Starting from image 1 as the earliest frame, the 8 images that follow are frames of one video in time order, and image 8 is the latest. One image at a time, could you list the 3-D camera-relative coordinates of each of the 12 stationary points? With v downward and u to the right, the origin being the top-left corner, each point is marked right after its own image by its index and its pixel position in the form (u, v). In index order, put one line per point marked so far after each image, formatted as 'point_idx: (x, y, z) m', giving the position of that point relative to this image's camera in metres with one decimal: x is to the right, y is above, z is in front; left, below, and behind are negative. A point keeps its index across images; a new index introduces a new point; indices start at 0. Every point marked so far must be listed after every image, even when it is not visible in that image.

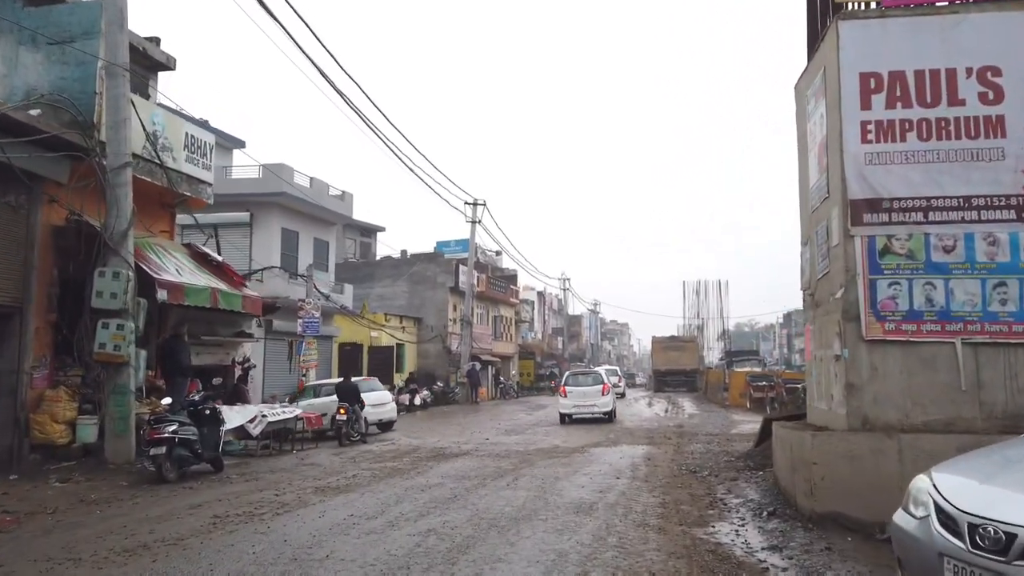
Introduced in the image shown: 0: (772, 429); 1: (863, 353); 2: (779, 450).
0: (+4.1, -2.3, +11.9) m
1: (+3.4, -0.6, +7.1) m
2: (+3.1, -1.9, +8.5) m
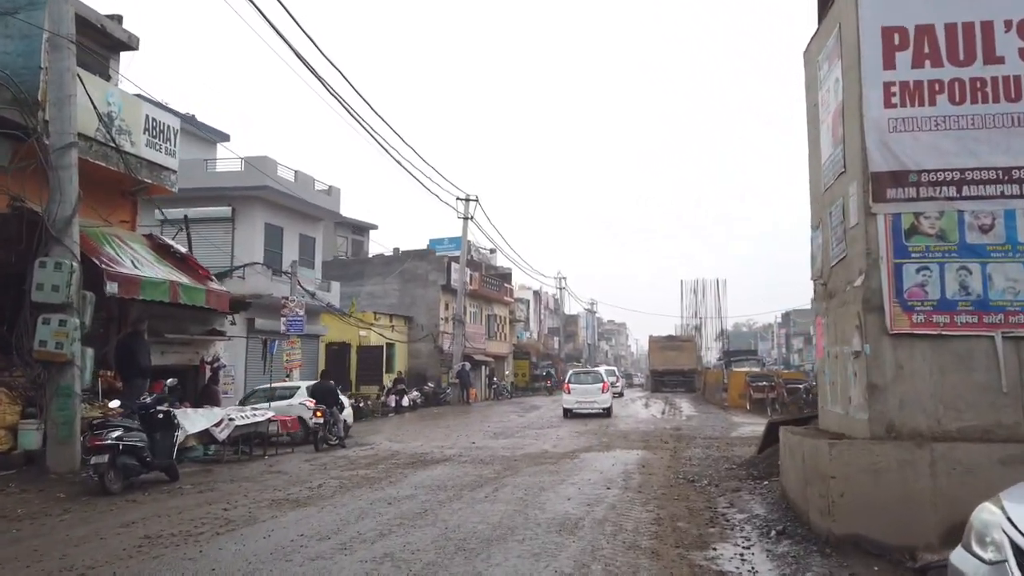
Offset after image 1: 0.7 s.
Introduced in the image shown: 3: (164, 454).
0: (+3.8, -2.2, +10.9) m
1: (+3.2, -0.5, +6.1) m
2: (+2.9, -1.8, +7.5) m
3: (-5.1, -2.4, +10.7) m
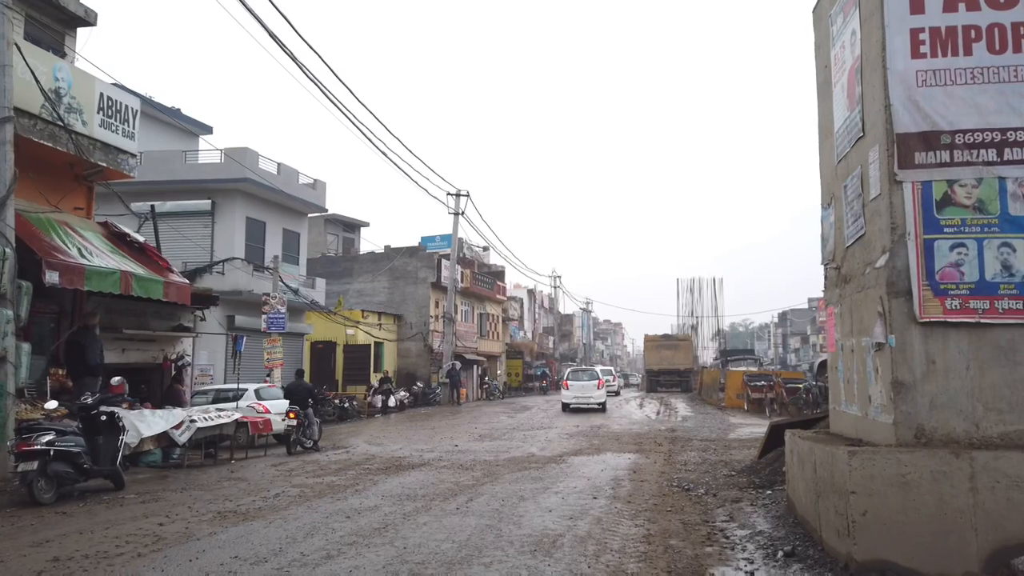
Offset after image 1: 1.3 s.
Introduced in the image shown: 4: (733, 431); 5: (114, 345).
0: (+3.5, -2.0, +10.0) m
1: (+2.9, -0.4, +5.2) m
2: (+2.6, -1.6, +6.6) m
3: (-5.4, -2.3, +9.7) m
4: (+5.7, -3.7, +18.6) m
5: (-7.5, -1.1, +13.8) m
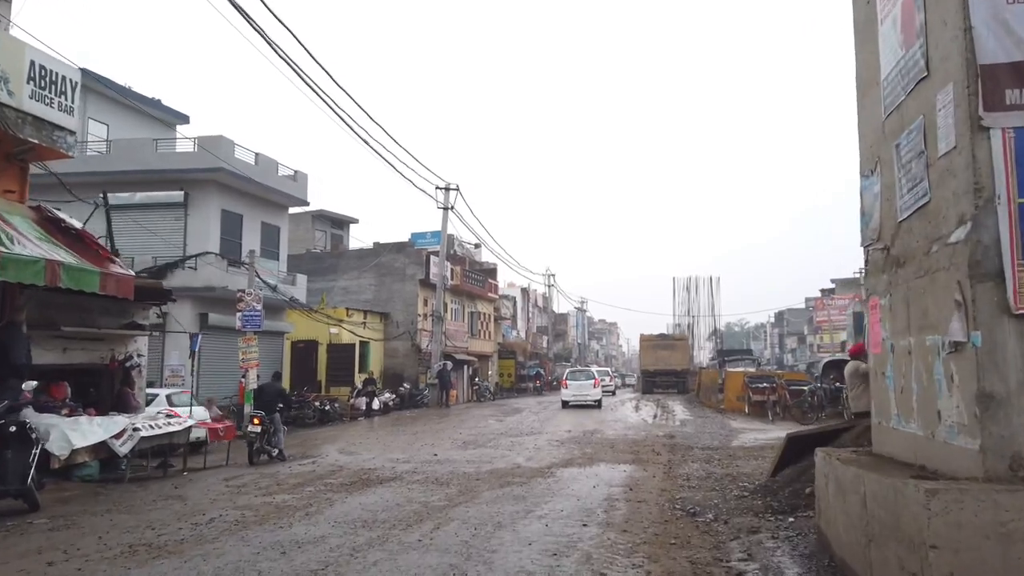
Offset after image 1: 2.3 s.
0: (+3.3, -1.9, +8.7) m
1: (+2.7, -0.3, +3.9) m
2: (+2.3, -1.5, +5.3) m
3: (-5.7, -2.2, +8.3) m
4: (+5.3, -3.5, +17.3) m
5: (-7.8, -1.0, +12.4) m
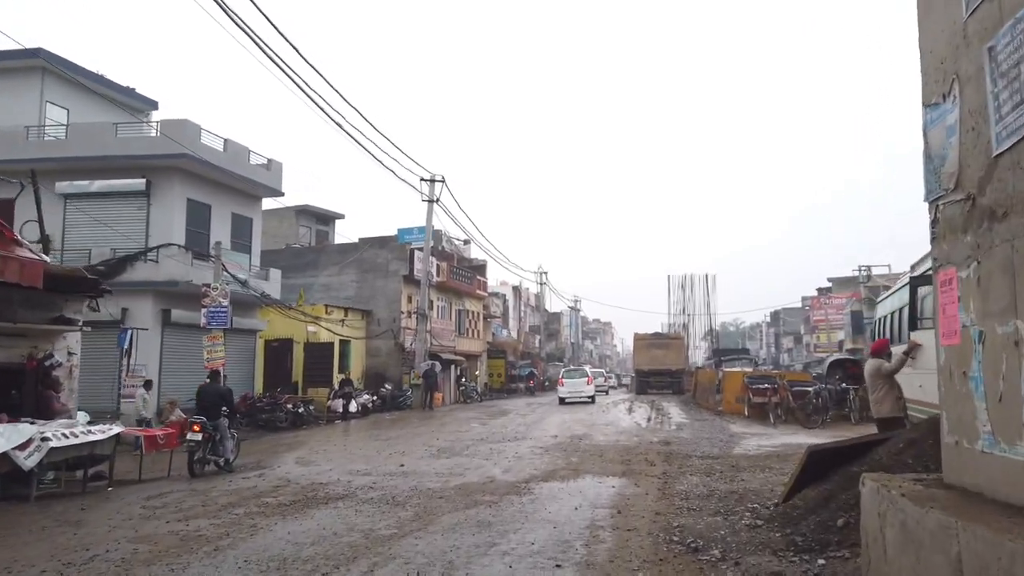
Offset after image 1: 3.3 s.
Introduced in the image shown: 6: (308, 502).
0: (+2.9, -1.8, +7.1) m
1: (+2.3, -0.1, +2.3) m
2: (+2.0, -1.4, +3.7) m
3: (-6.0, -2.0, +6.7) m
4: (+4.9, -3.4, +15.8) m
5: (-8.2, -0.8, +10.8) m
6: (-2.6, -2.7, +9.1) m
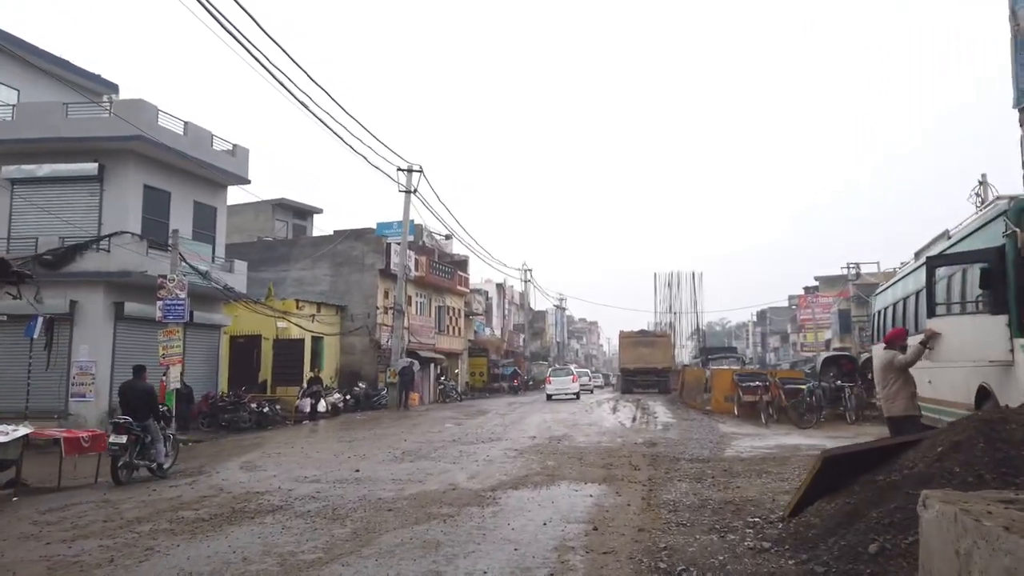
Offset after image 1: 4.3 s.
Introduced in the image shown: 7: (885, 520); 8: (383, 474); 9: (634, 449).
0: (+2.5, -1.5, +5.9) m
1: (+2.0, +0.2, +1.1) m
2: (+1.7, -1.1, +2.5) m
3: (-6.4, -1.7, +5.3) m
4: (+4.4, -3.1, +14.6) m
5: (-8.7, -0.5, +9.3) m
6: (-3.0, -2.4, +7.8) m
7: (+2.4, -1.5, +4.8) m
8: (-1.9, -2.8, +11.0) m
9: (+2.3, -3.0, +13.7) m
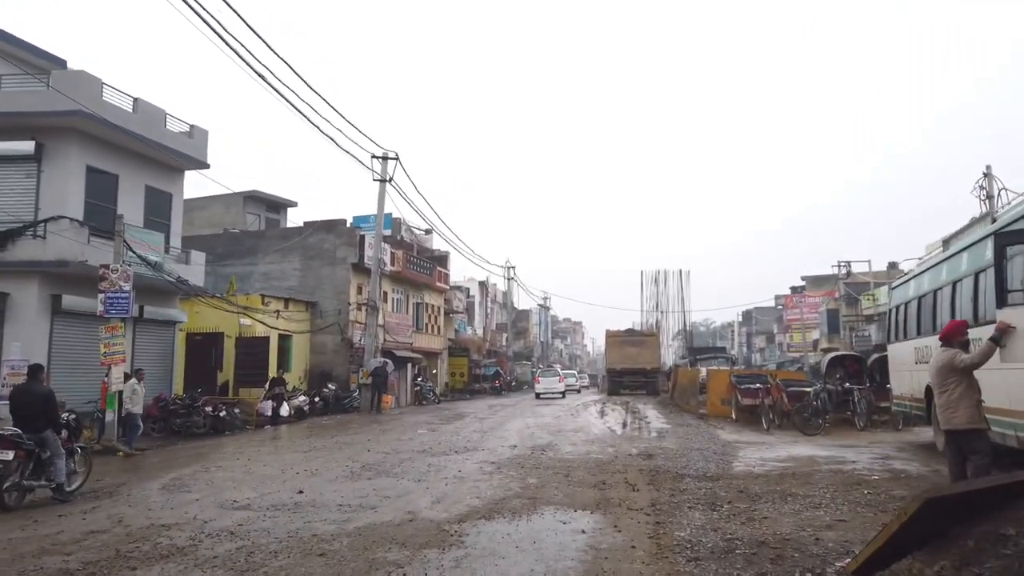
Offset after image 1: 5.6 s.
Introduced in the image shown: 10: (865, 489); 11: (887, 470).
0: (+2.3, -1.3, +4.1) m
1: (+1.9, +0.3, -0.7) m
2: (+1.5, -0.9, +0.7) m
3: (-6.6, -1.5, +3.3) m
4: (+3.9, -3.0, +12.8) m
5: (-9.0, -0.3, +7.3) m
6: (-3.2, -2.2, +5.9) m
7: (+2.3, -1.3, +3.0) m
8: (-2.3, -2.6, +9.1) m
9: (+1.9, -2.9, +11.9) m
10: (+4.4, -2.5, +9.1) m
11: (+5.6, -2.7, +11.0) m
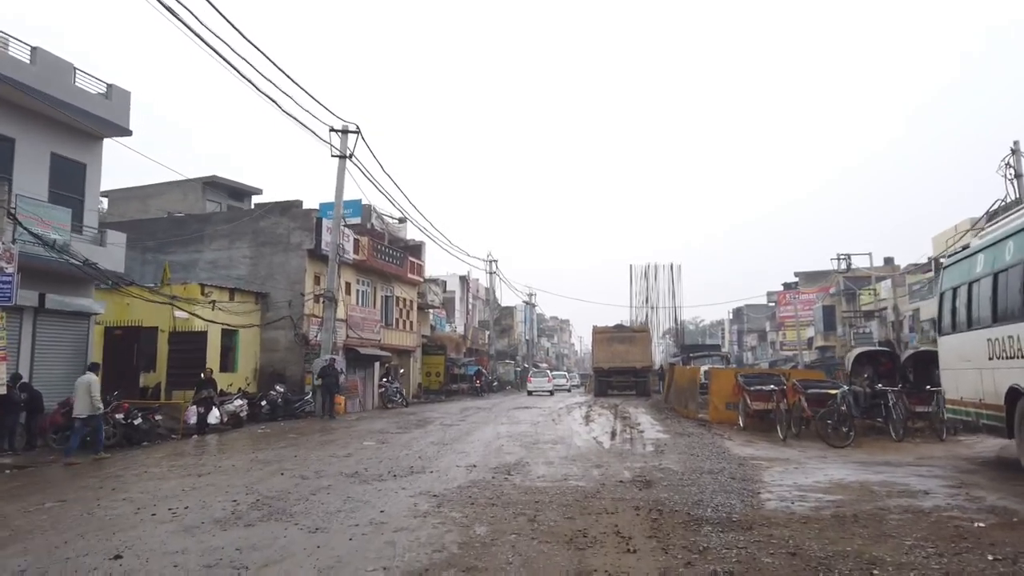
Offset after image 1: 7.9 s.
0: (+1.8, -1.0, +0.9) m
1: (+1.5, +0.7, -3.9) m
2: (+1.1, -0.6, -2.6) m
3: (-7.1, -1.1, 0.0) m
4: (+3.3, -2.6, +9.6) m
5: (-9.5, +0.1, +3.9) m
6: (-3.8, -1.9, +2.6) m
7: (+1.8, -1.0, -0.2) m
8: (-2.8, -2.2, +5.8) m
9: (+1.3, -2.5, +8.7) m
10: (+3.8, -2.1, +5.9) m
11: (+5.0, -2.4, +7.8) m
